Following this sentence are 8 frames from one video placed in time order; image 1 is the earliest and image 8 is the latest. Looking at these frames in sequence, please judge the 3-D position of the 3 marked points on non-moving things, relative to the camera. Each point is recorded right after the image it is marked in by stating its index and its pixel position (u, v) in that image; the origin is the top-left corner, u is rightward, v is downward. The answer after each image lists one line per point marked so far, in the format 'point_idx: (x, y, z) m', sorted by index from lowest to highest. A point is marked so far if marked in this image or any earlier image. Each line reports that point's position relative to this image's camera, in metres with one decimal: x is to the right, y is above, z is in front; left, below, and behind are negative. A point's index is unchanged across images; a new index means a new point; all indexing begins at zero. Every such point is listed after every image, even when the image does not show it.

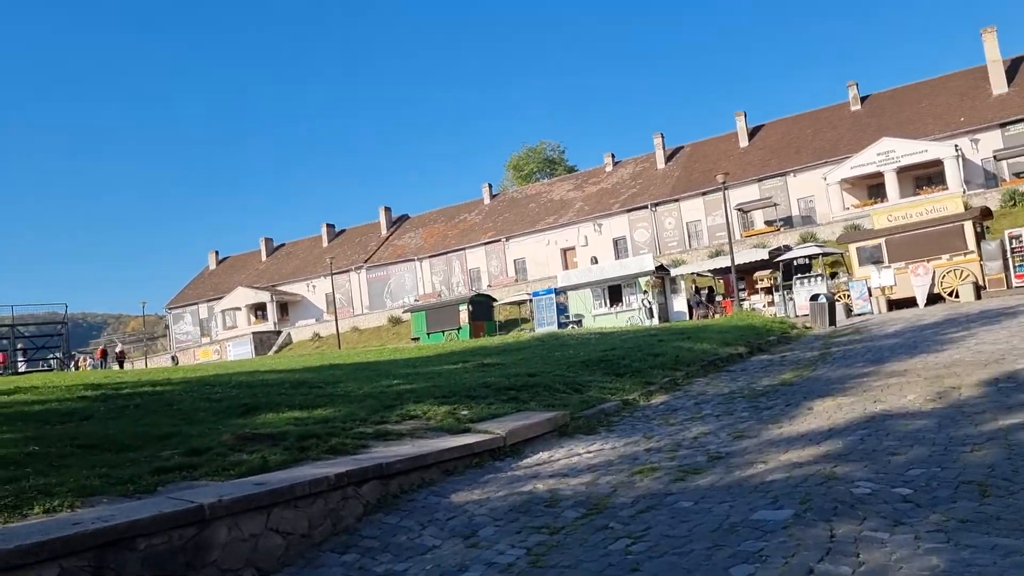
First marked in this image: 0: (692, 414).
0: (+2.4, -1.7, +11.1) m
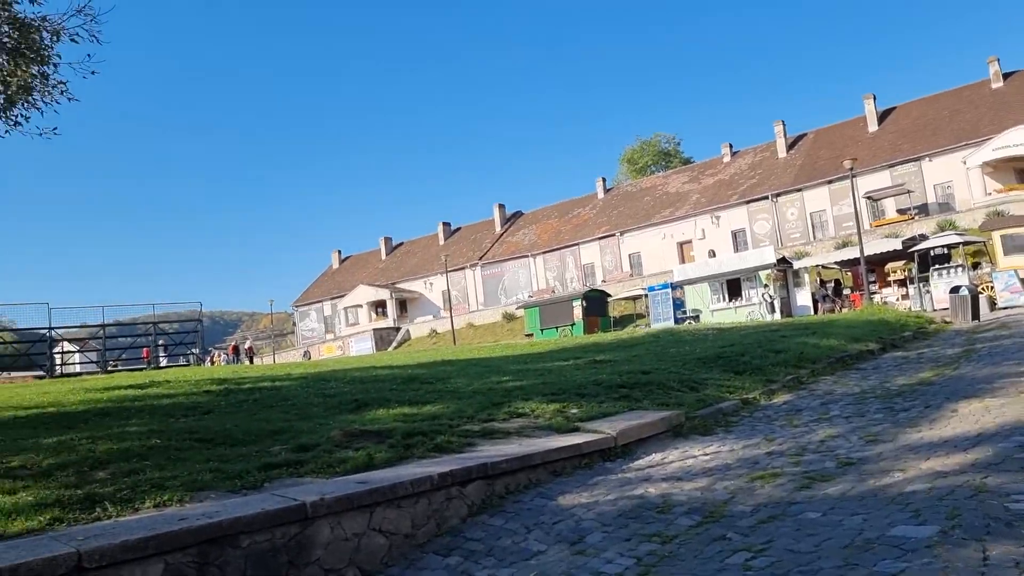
0: (+3.8, -1.6, +10.3) m
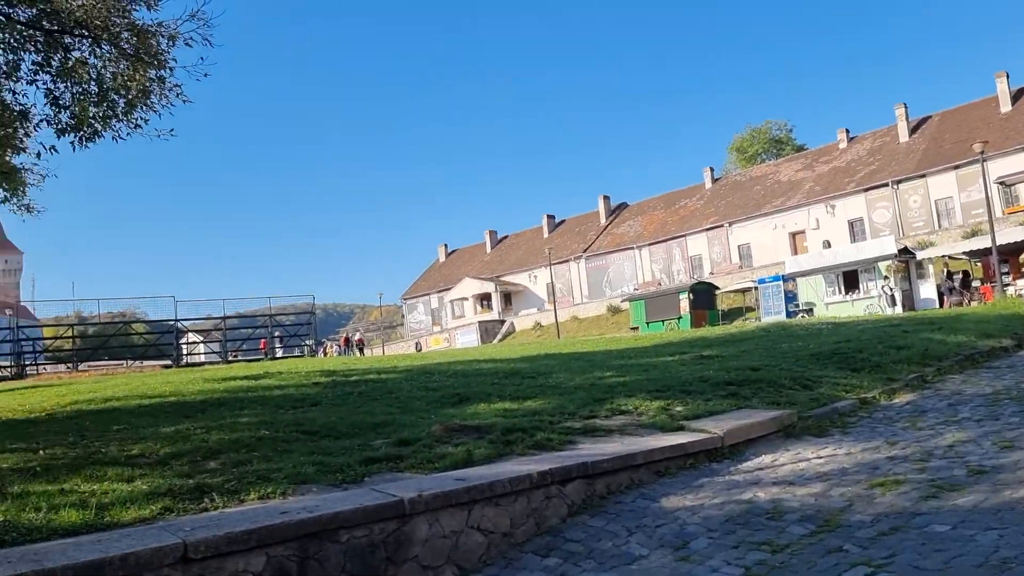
0: (+5.0, -1.5, +9.6) m
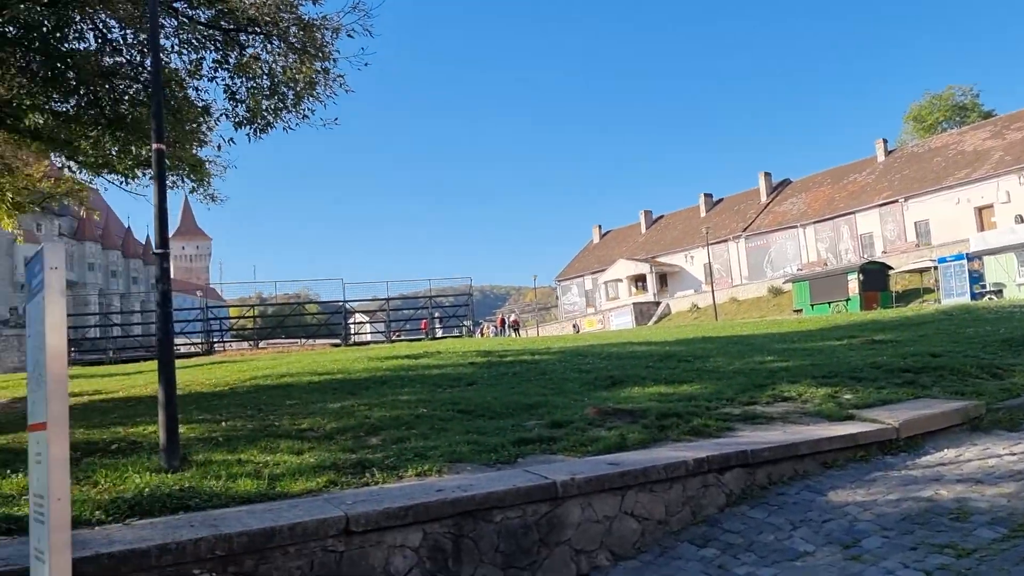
0: (+6.6, -1.3, +8.4) m
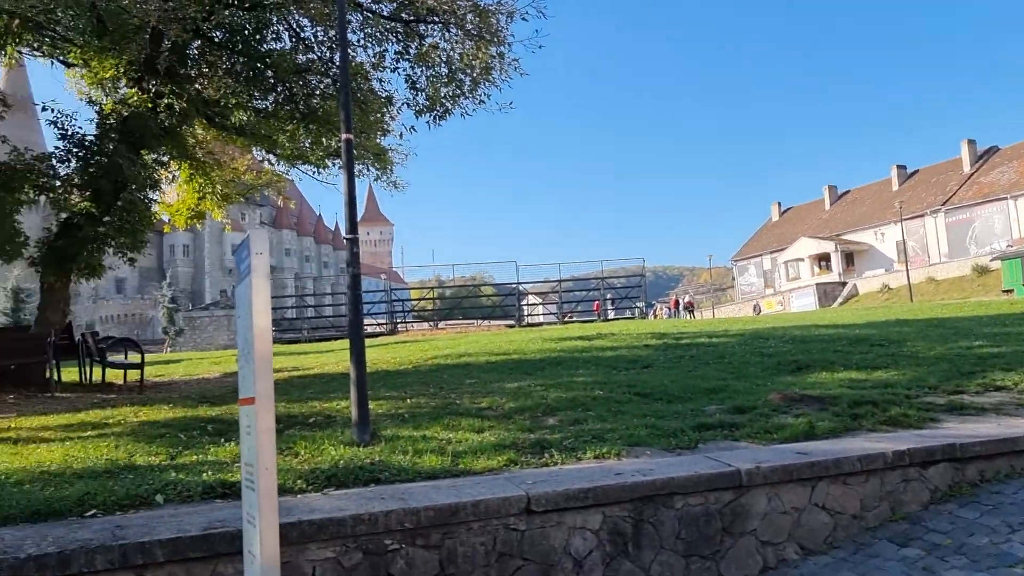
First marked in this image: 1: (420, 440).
0: (+8.3, -1.1, +6.9) m
1: (-0.8, -1.3, +7.1) m
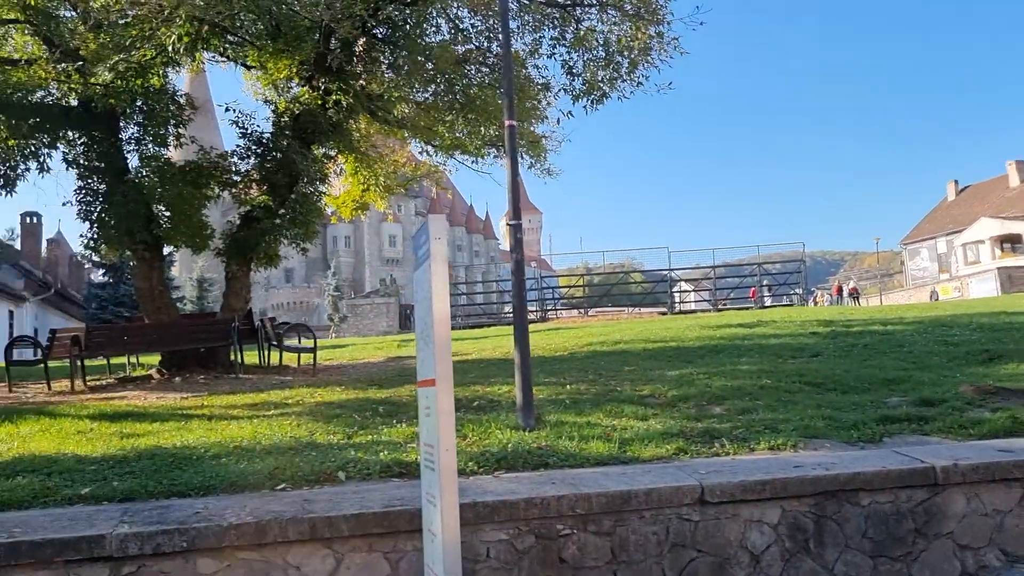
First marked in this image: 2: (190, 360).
0: (+9.5, -0.9, +5.2) m
1: (+0.6, -1.2, +7.1) m
2: (-5.4, -1.2, +14.0) m
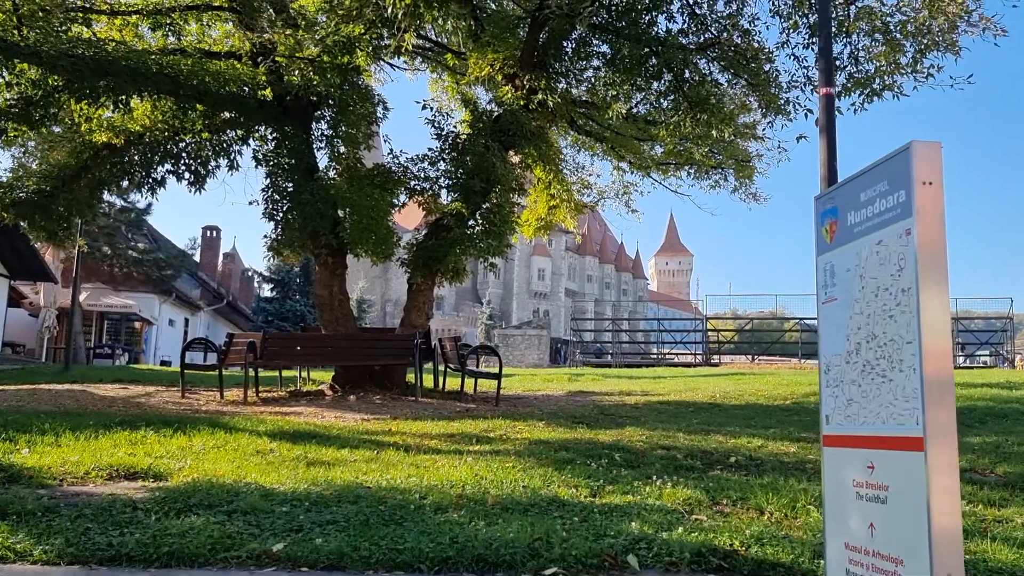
0: (+10.9, -1.5, +1.7) m
1: (+2.5, -1.3, +5.0) m
2: (-2.3, -1.4, +12.9) m
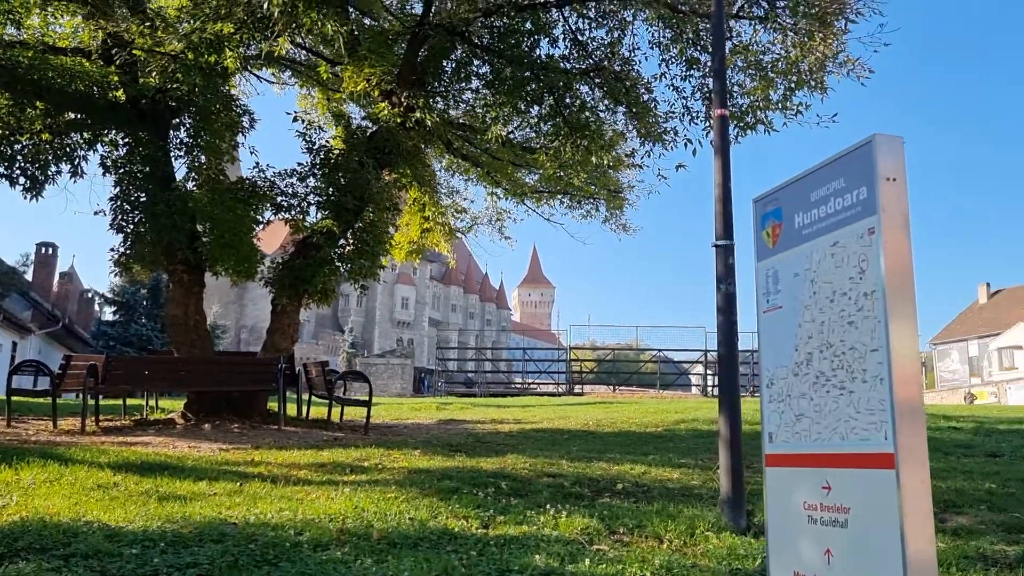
0: (+10.7, -1.7, +3.1) m
1: (+1.8, -1.5, +4.9) m
2: (-4.2, -1.7, +12.0) m
